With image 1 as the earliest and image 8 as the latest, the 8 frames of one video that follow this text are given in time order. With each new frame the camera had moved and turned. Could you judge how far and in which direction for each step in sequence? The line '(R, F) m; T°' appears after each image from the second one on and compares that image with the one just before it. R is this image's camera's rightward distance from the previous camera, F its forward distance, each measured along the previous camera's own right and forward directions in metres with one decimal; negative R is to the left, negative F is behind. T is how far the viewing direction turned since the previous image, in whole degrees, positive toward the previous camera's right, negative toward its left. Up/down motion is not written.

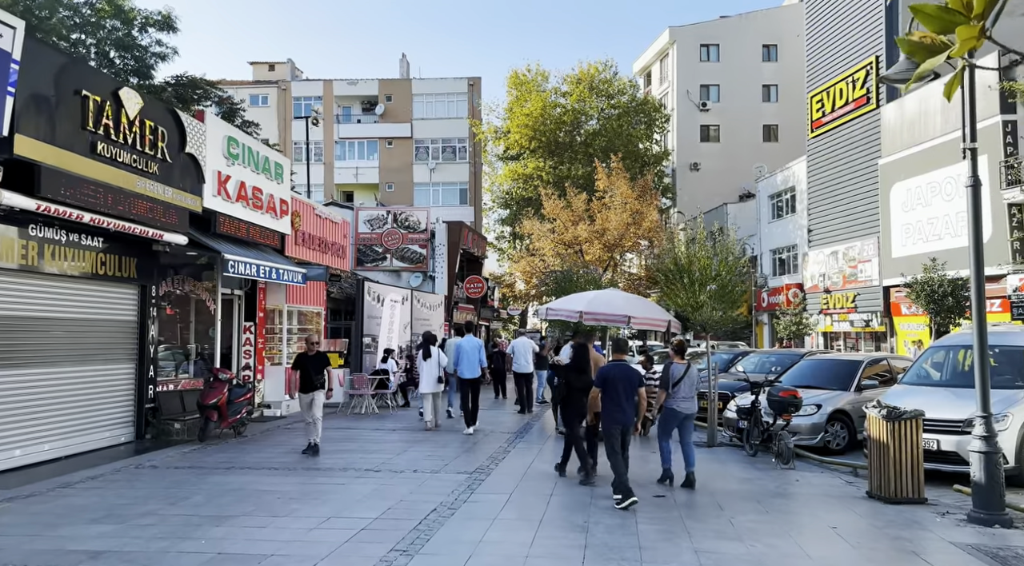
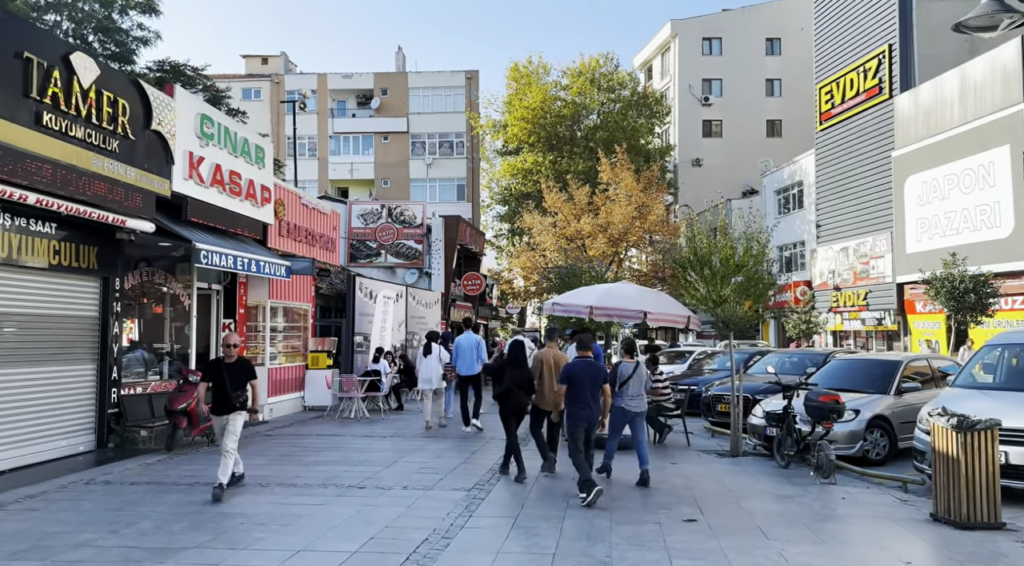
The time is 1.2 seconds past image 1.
(-0.1, +1.3) m; 0°
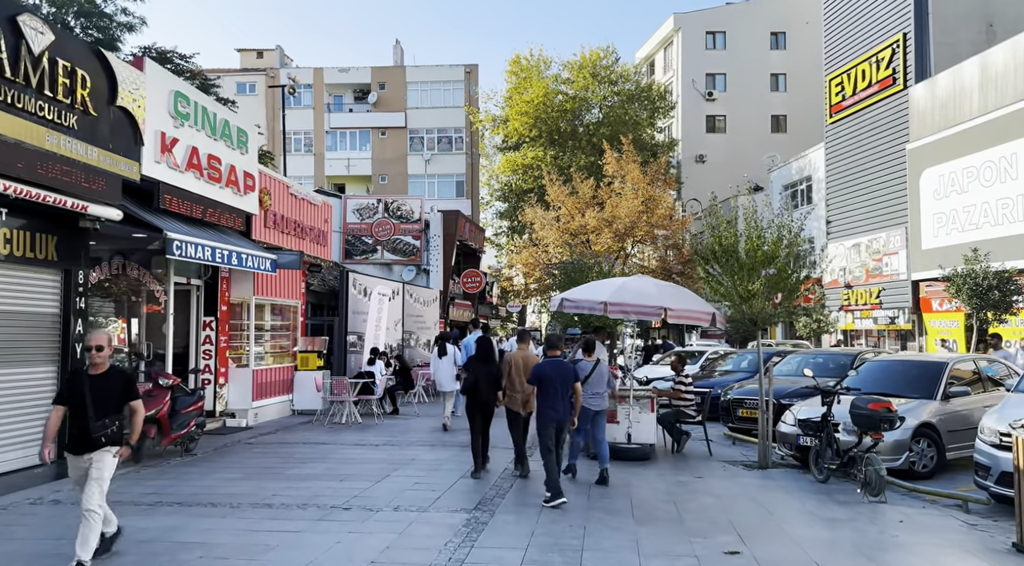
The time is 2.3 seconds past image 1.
(-0.1, +1.2) m; 0°
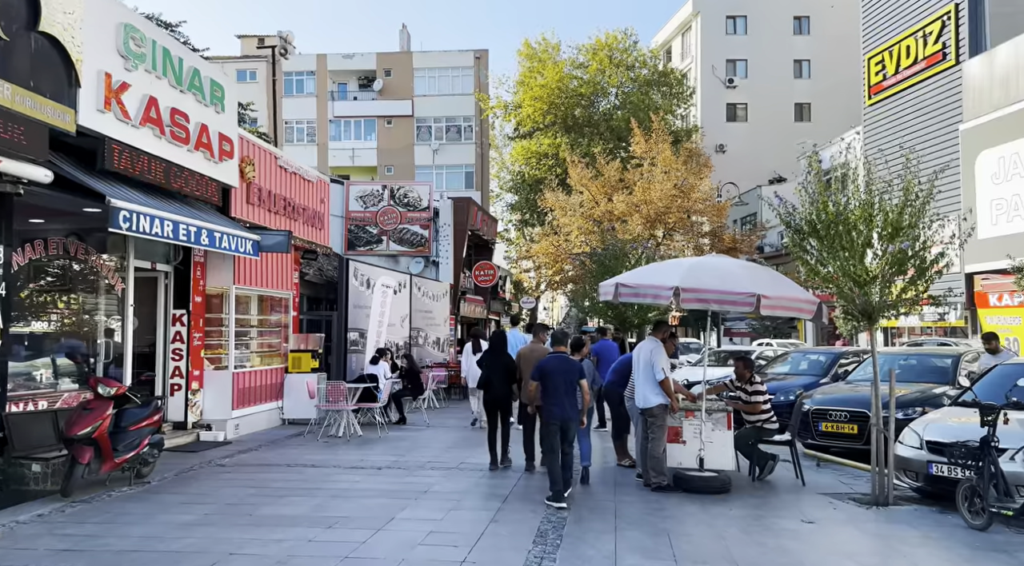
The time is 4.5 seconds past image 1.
(-0.3, +2.5) m; 0°
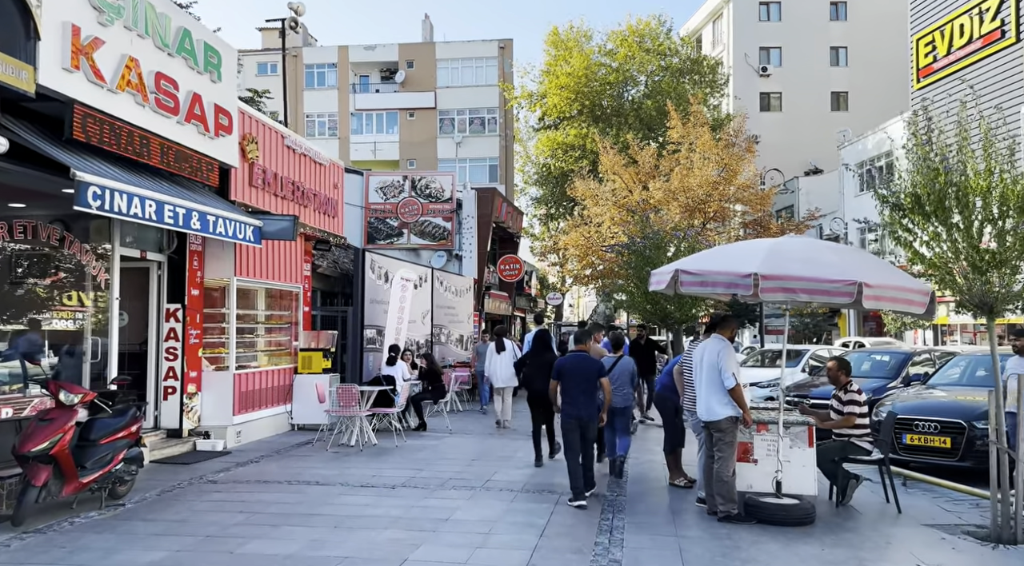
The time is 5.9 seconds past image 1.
(-0.1, +1.5) m; -2°
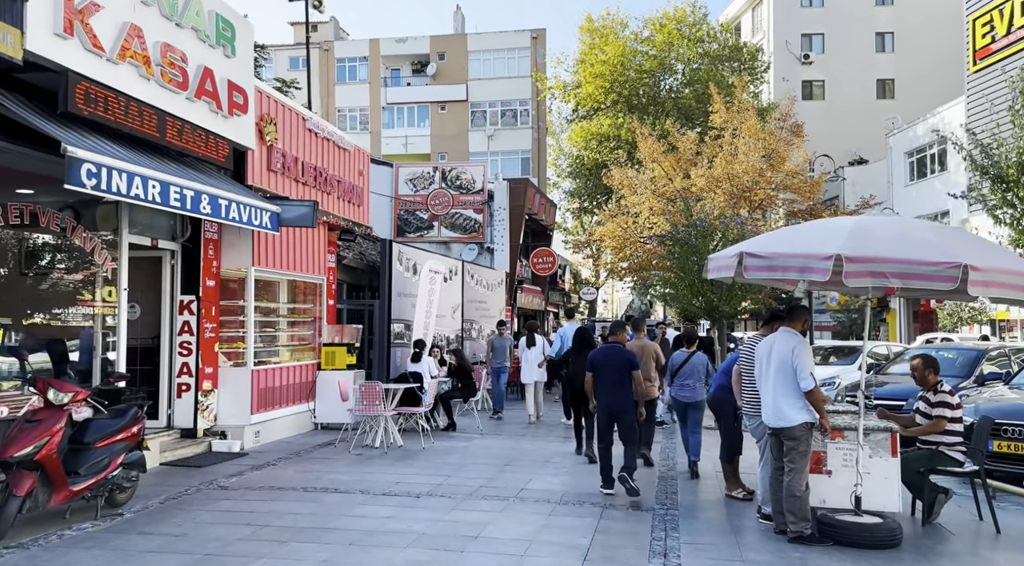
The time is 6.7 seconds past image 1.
(-0.1, +0.9) m; -2°
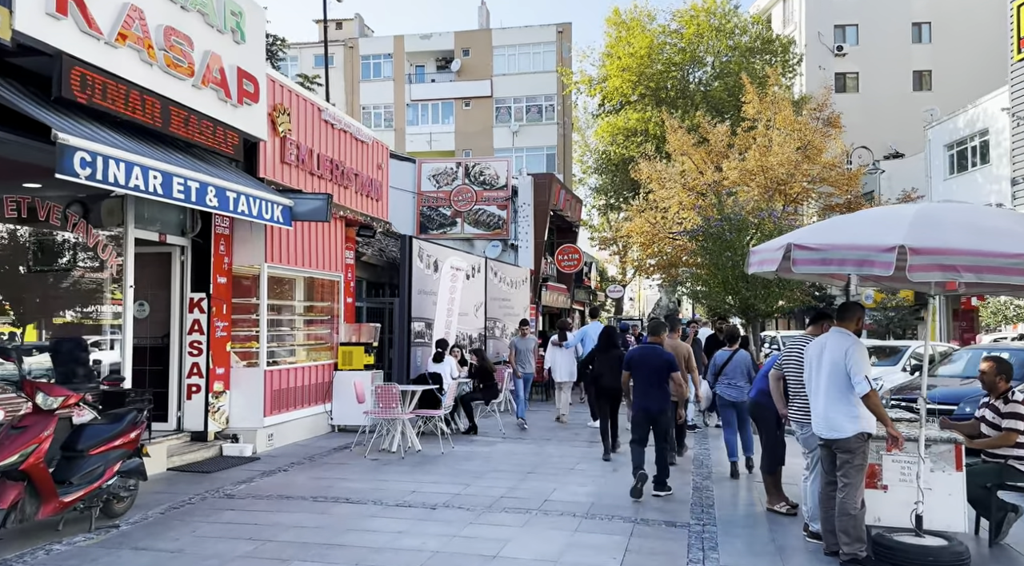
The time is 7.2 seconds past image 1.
(0.0, +0.6) m; -2°
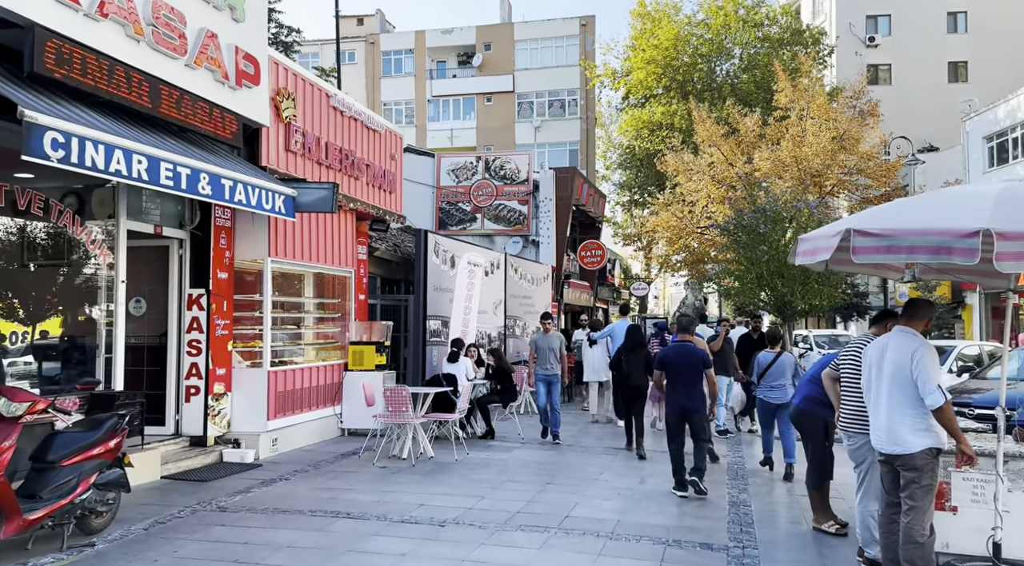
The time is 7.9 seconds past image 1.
(+0.1, +0.7) m; -2°
